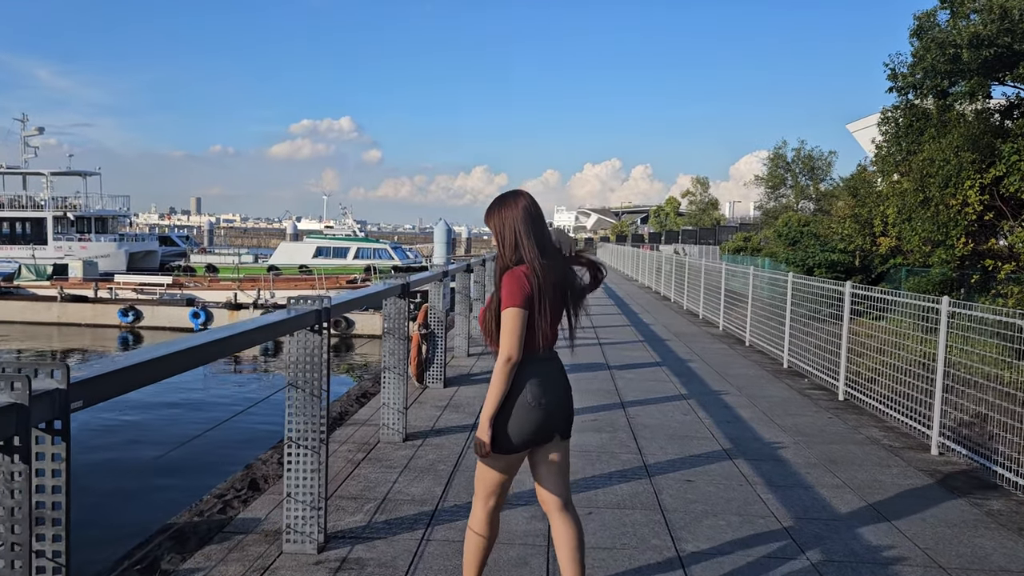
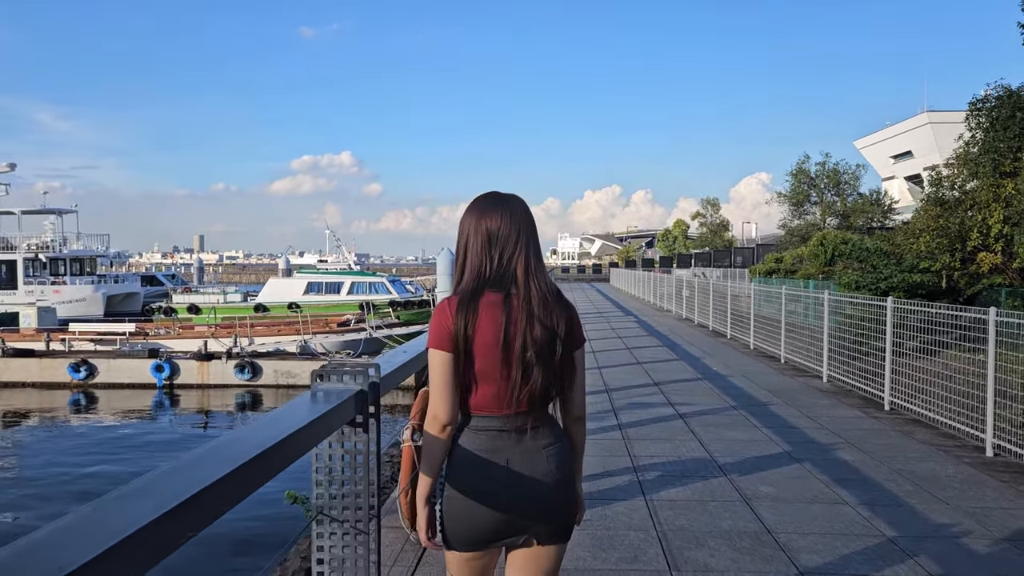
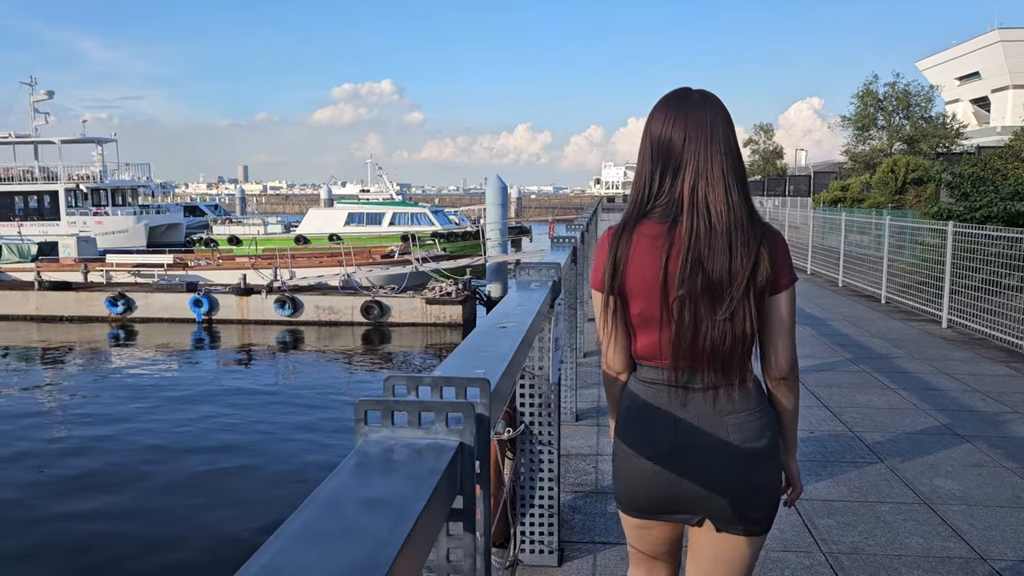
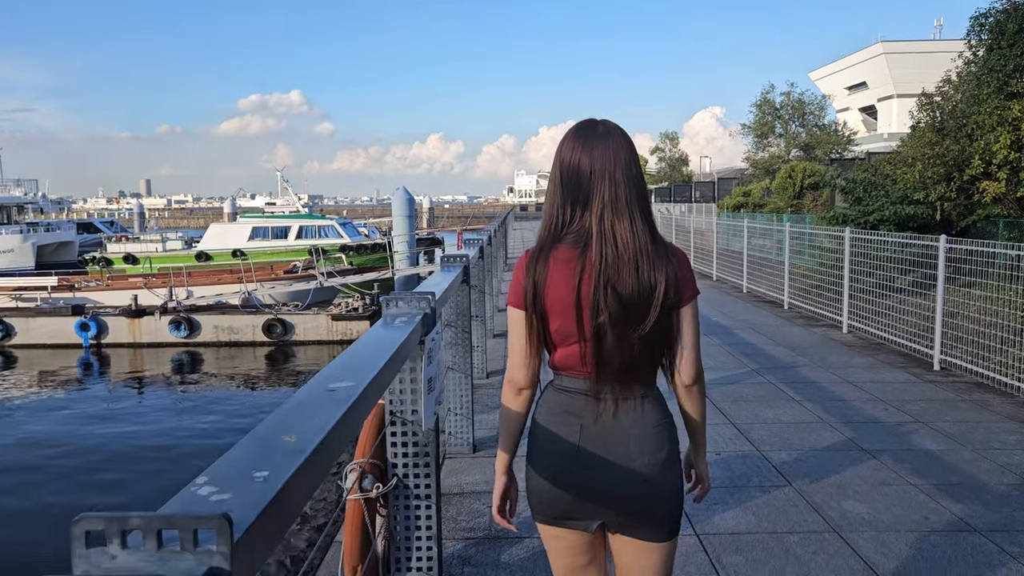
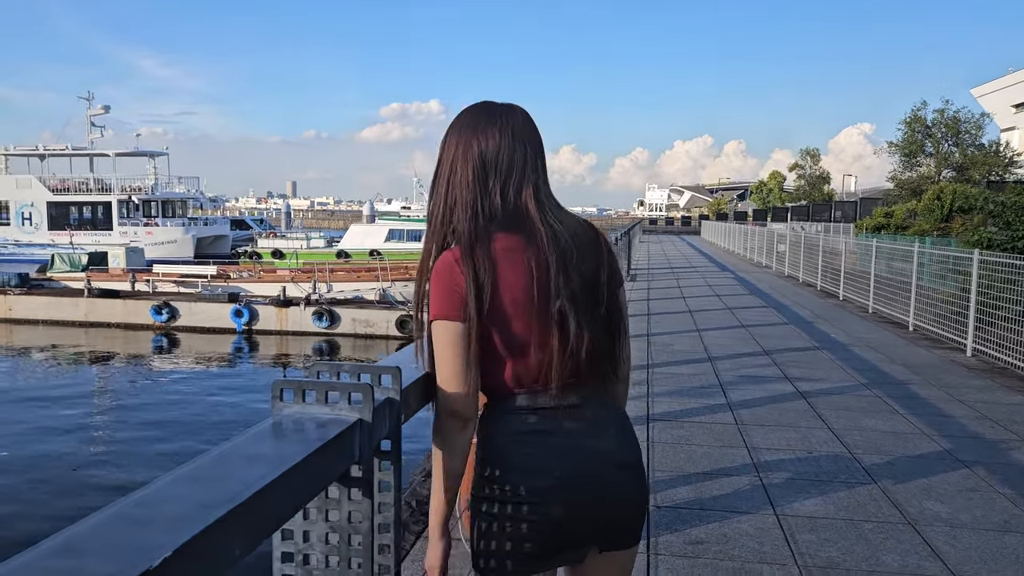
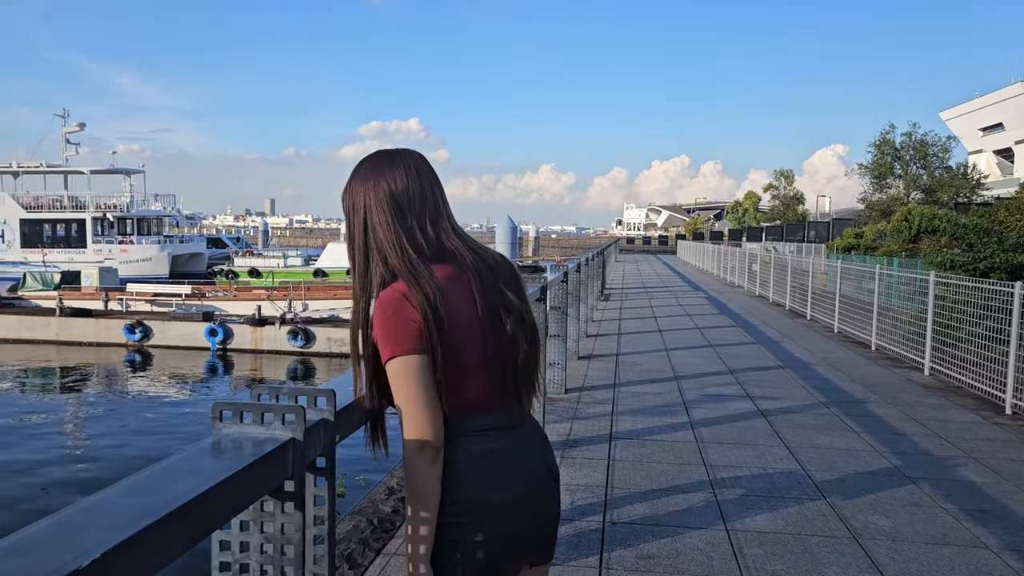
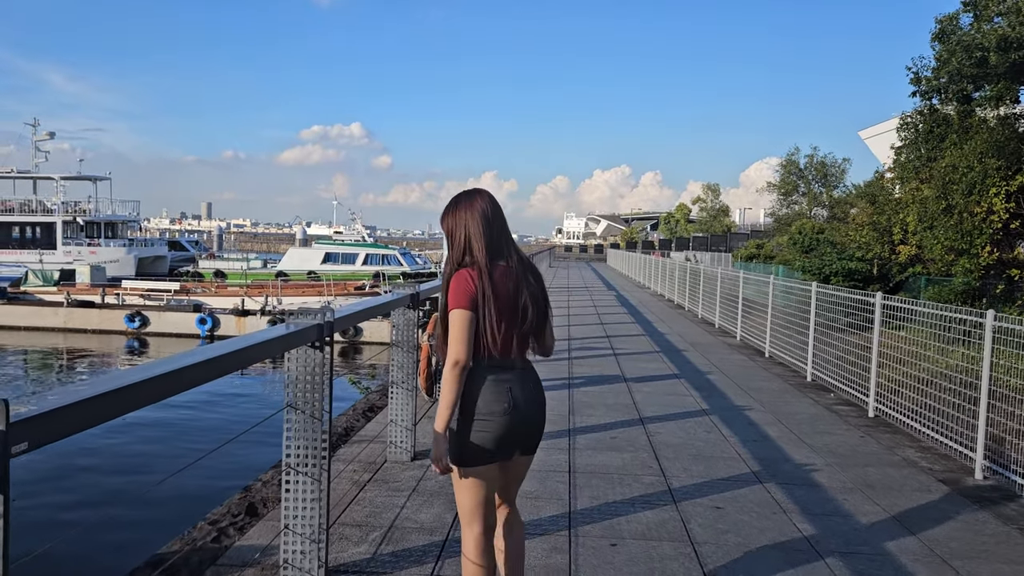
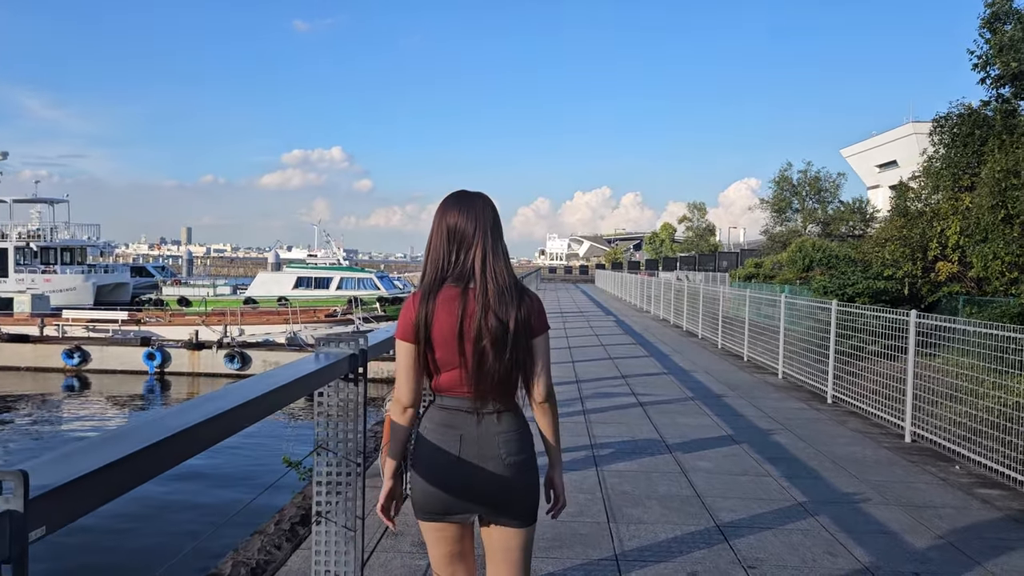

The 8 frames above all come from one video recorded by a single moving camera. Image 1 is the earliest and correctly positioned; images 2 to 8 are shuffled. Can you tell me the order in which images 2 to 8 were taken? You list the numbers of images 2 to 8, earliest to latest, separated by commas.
7, 8, 2, 6, 5, 3, 4
